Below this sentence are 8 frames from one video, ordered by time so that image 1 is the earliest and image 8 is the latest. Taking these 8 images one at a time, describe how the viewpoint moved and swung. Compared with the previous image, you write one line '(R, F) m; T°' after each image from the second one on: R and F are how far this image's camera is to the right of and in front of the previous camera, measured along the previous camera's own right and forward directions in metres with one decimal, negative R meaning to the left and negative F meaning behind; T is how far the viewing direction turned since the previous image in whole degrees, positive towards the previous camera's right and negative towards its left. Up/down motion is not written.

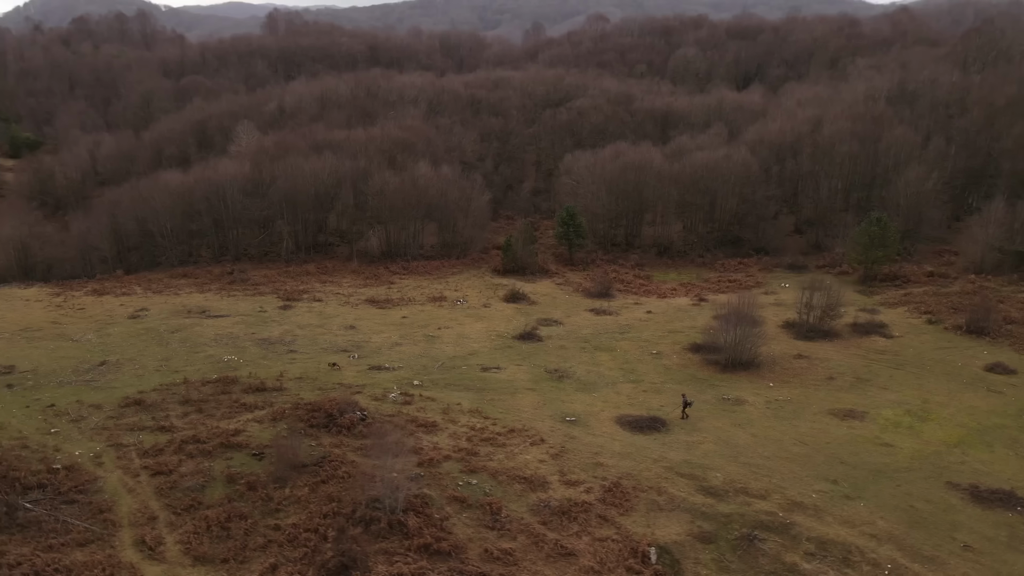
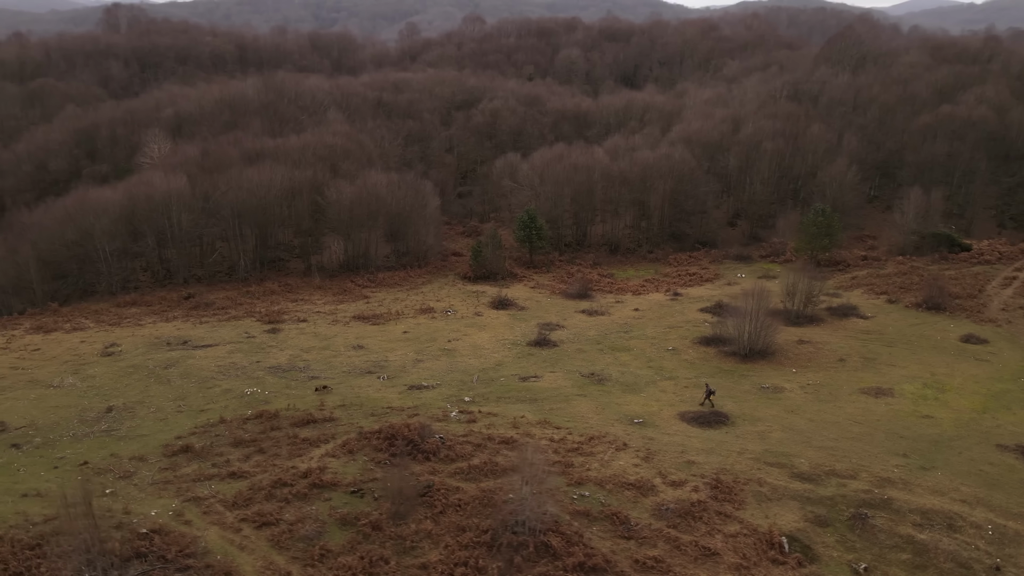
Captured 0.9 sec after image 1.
(-5.8, +0.8) m; +11°
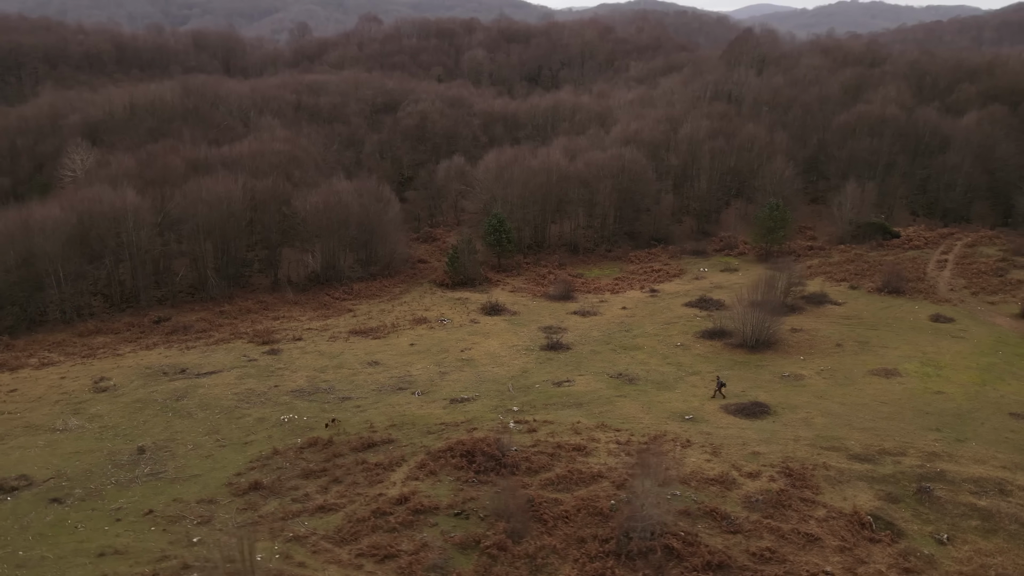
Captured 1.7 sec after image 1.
(-4.8, +0.6) m; +9°
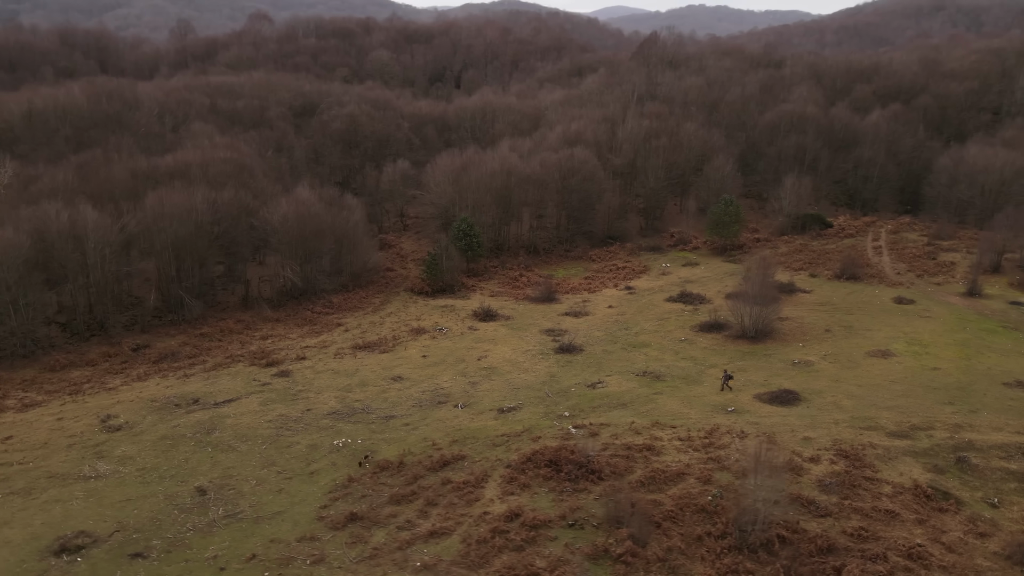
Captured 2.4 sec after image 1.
(-4.9, +0.6) m; +9°
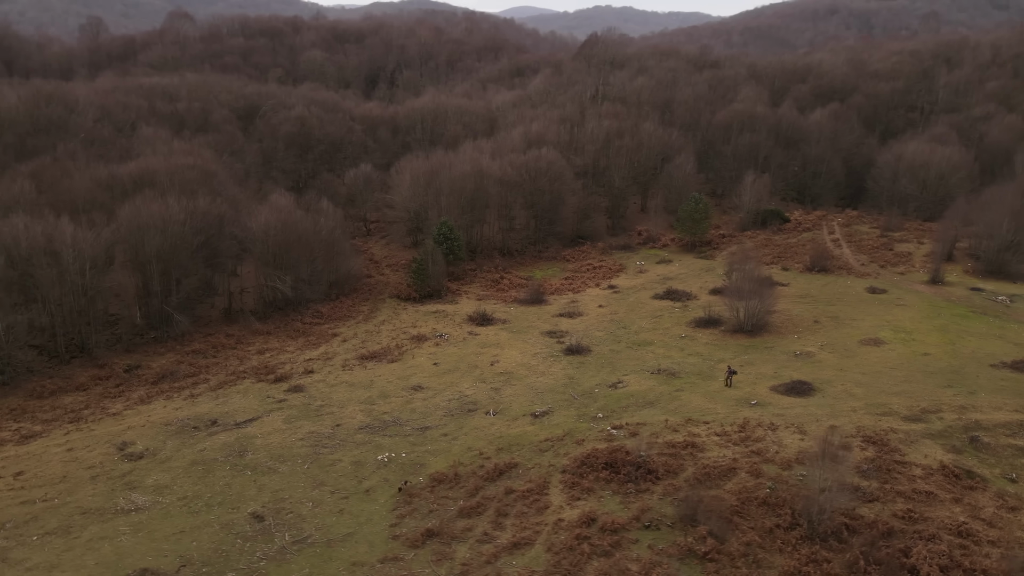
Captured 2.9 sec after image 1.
(-3.3, +0.3) m; +6°
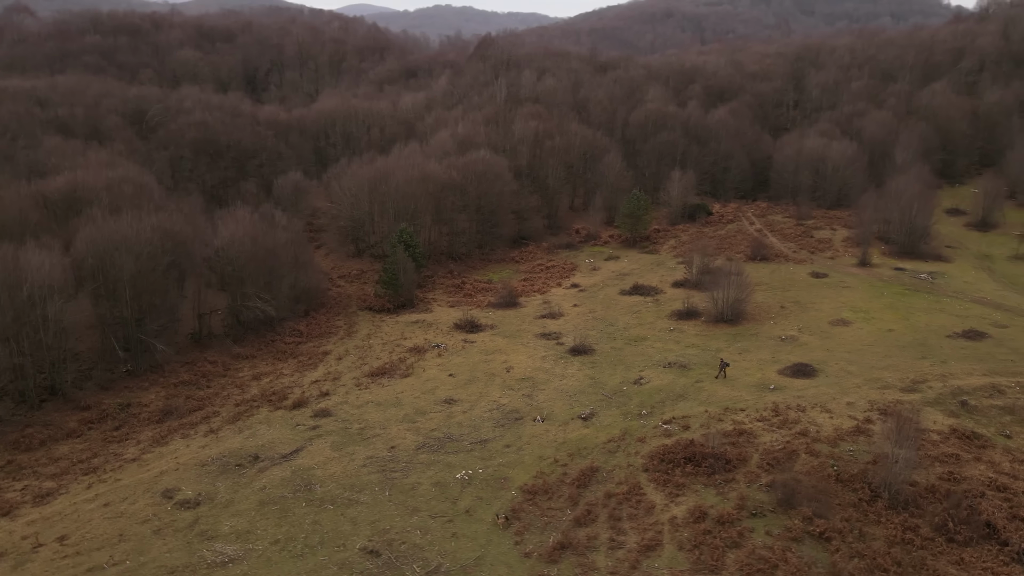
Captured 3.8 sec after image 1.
(-5.4, +0.7) m; +11°
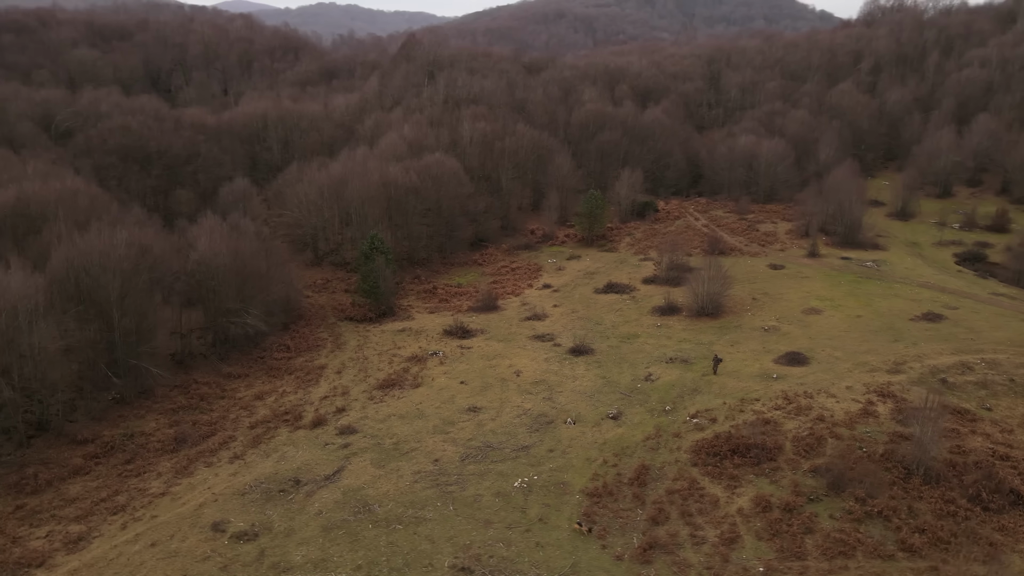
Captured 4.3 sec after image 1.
(-3.8, +0.4) m; +8°
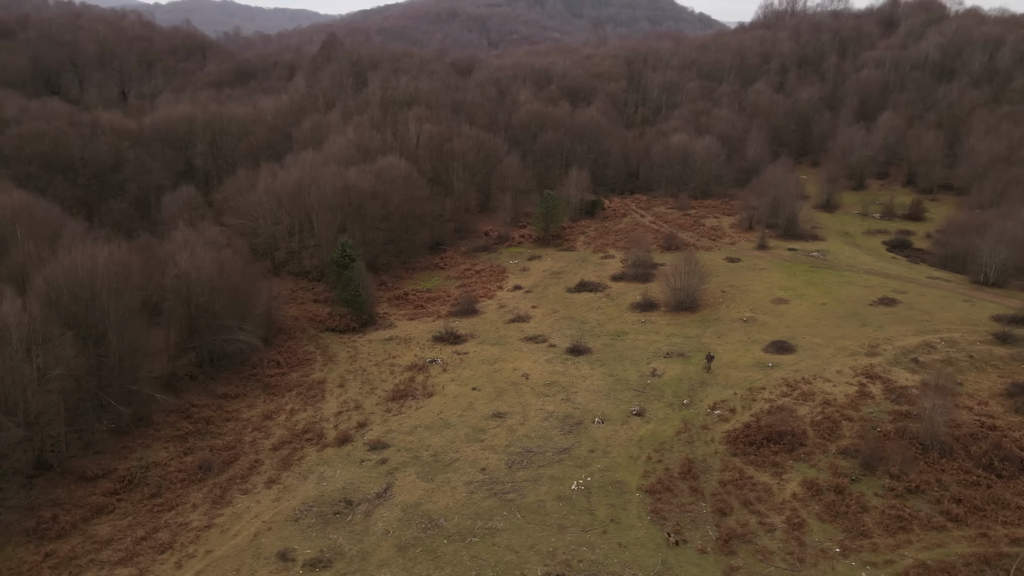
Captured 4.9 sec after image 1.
(-3.8, +0.3) m; +8°
